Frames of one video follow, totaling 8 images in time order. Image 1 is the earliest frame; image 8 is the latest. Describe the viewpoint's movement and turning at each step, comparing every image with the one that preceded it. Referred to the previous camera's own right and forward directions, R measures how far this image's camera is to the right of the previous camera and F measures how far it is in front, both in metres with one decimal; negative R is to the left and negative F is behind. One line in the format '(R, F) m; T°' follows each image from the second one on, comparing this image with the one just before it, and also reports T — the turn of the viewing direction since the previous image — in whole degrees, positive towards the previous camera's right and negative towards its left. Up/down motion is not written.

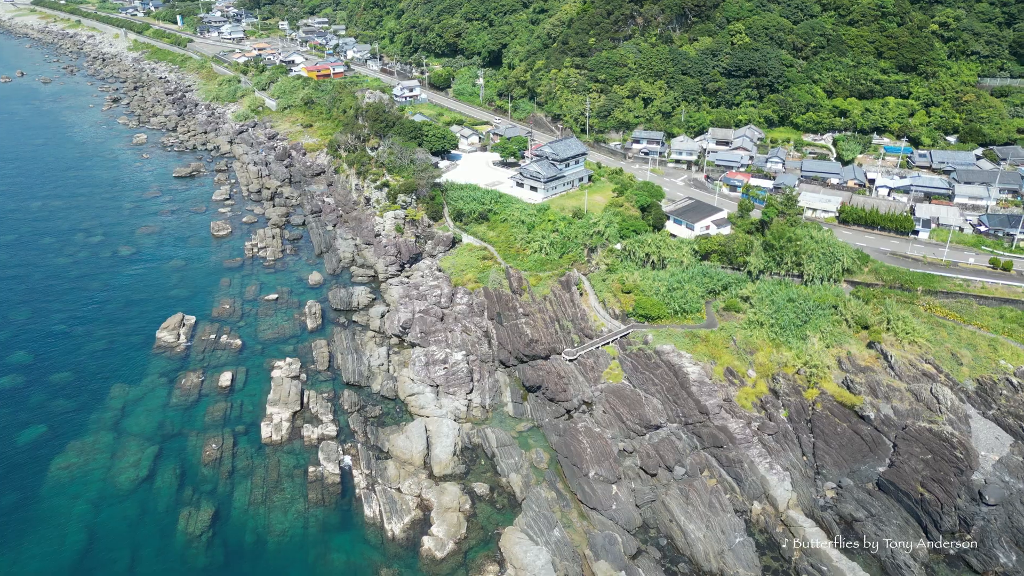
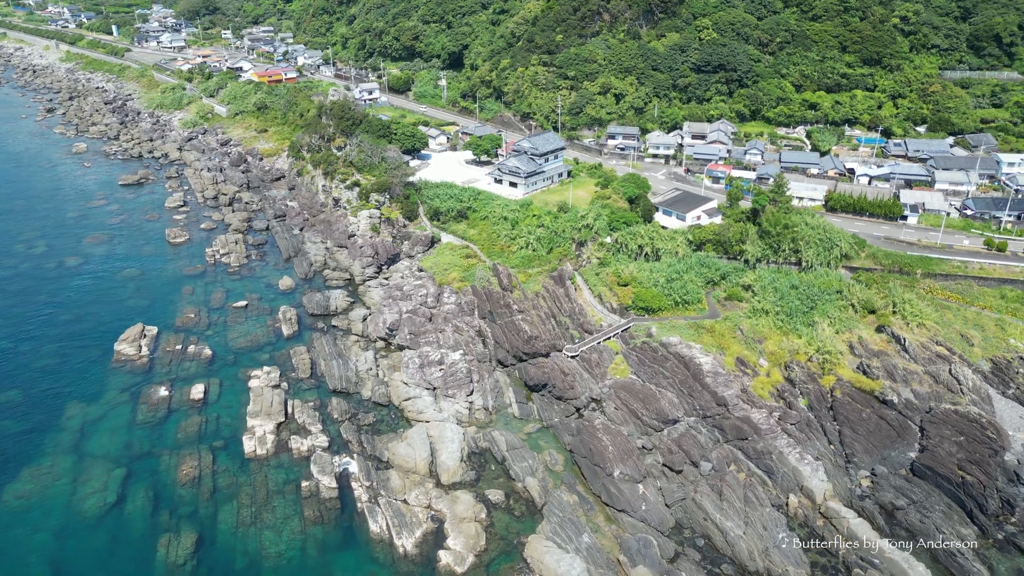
(-1.9, +1.9) m; +4°
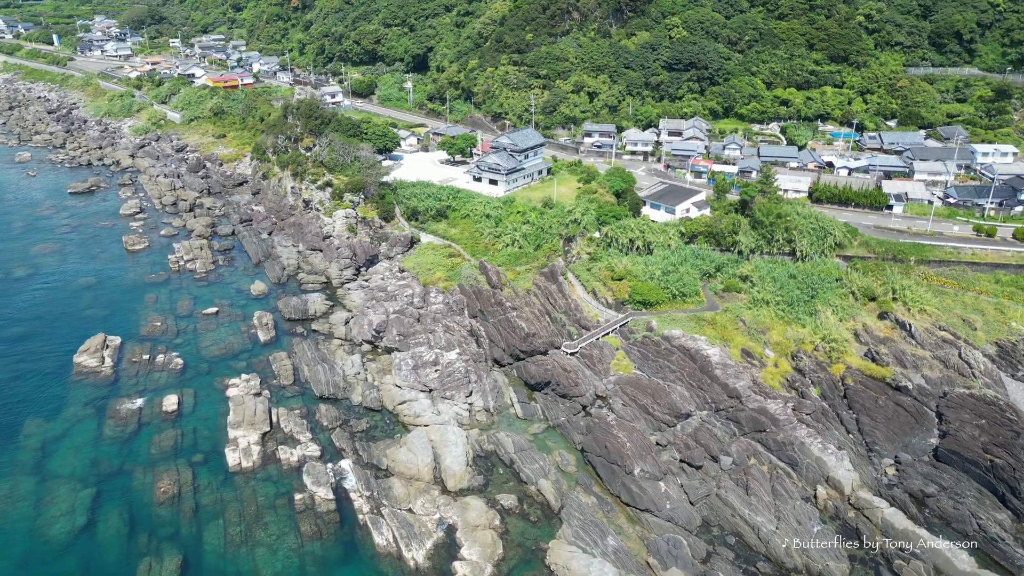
(-1.5, +1.4) m; +3°
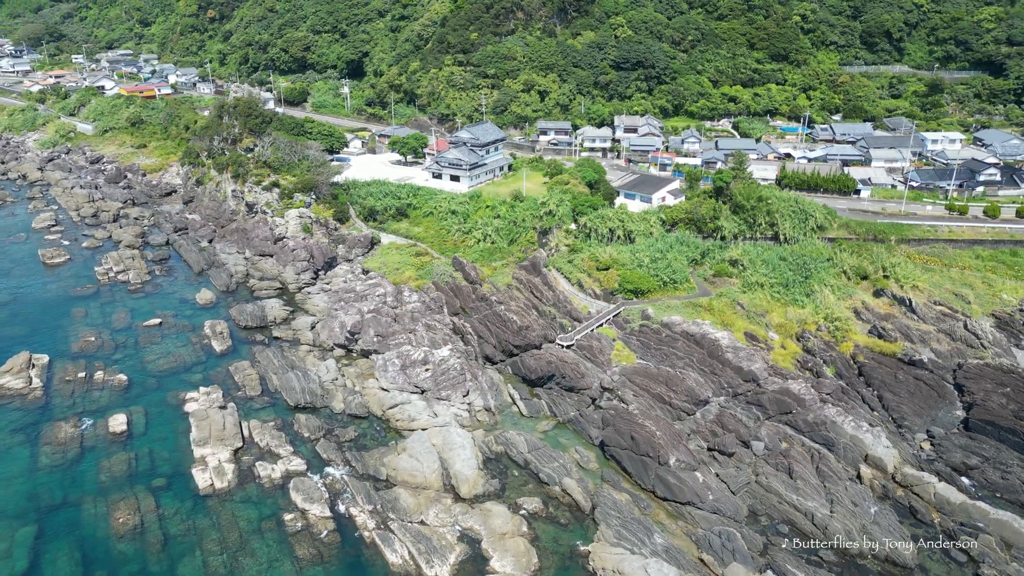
(-2.4, +2.3) m; +6°
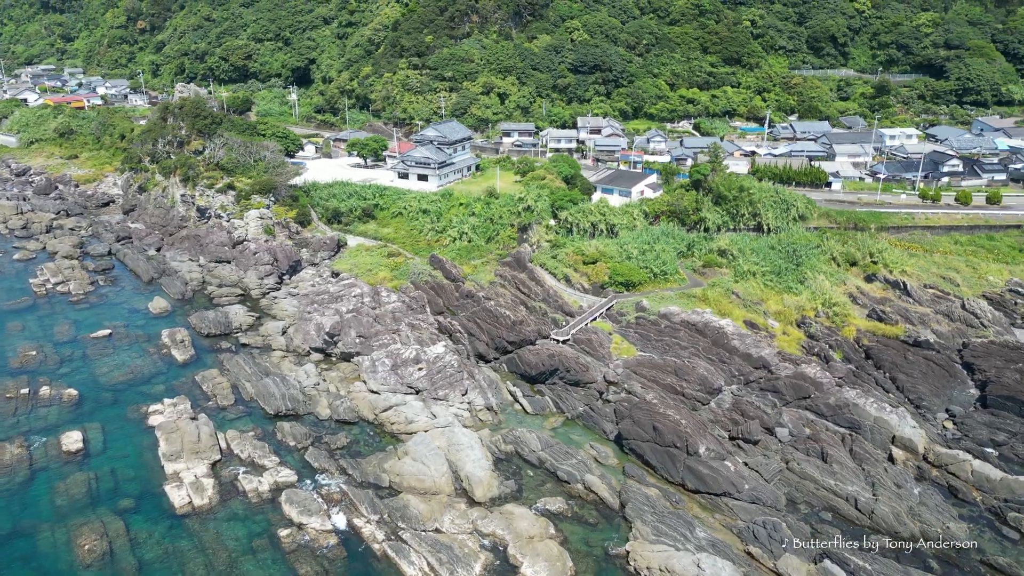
(-1.8, +1.6) m; +5°
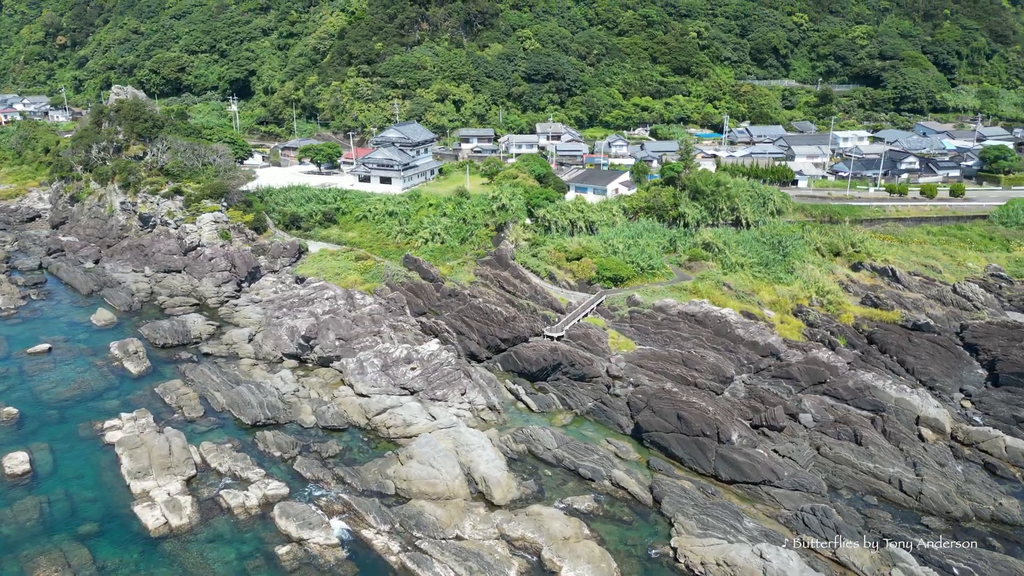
(-1.8, +1.5) m; +5°
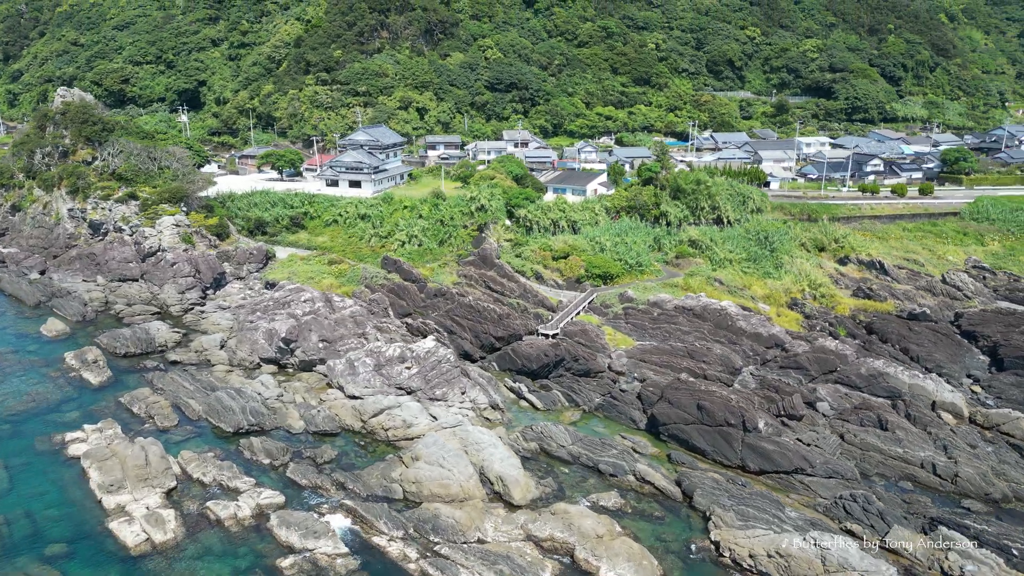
(-1.4, +1.1) m; +4°
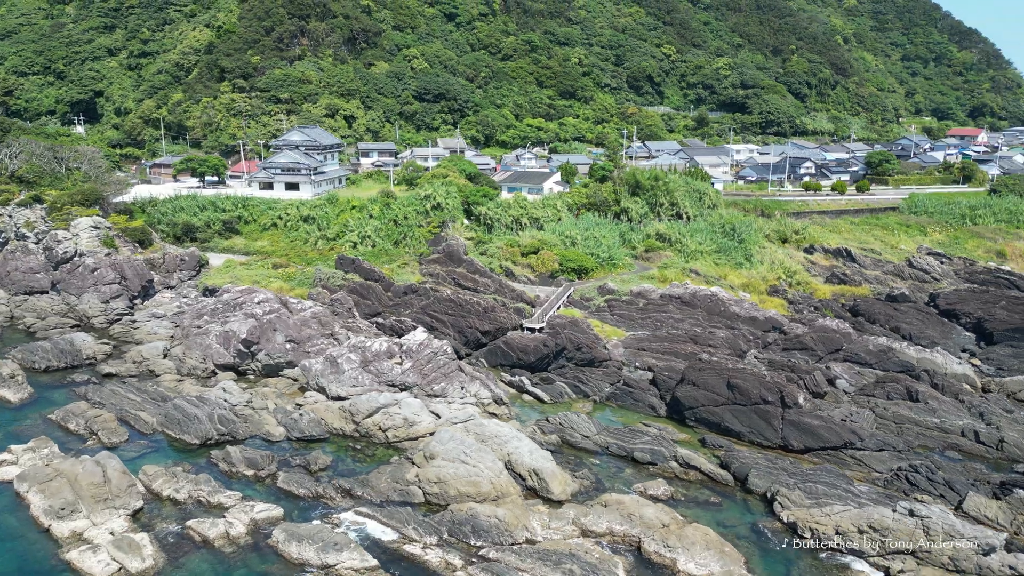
(-2.3, +1.8) m; +8°
